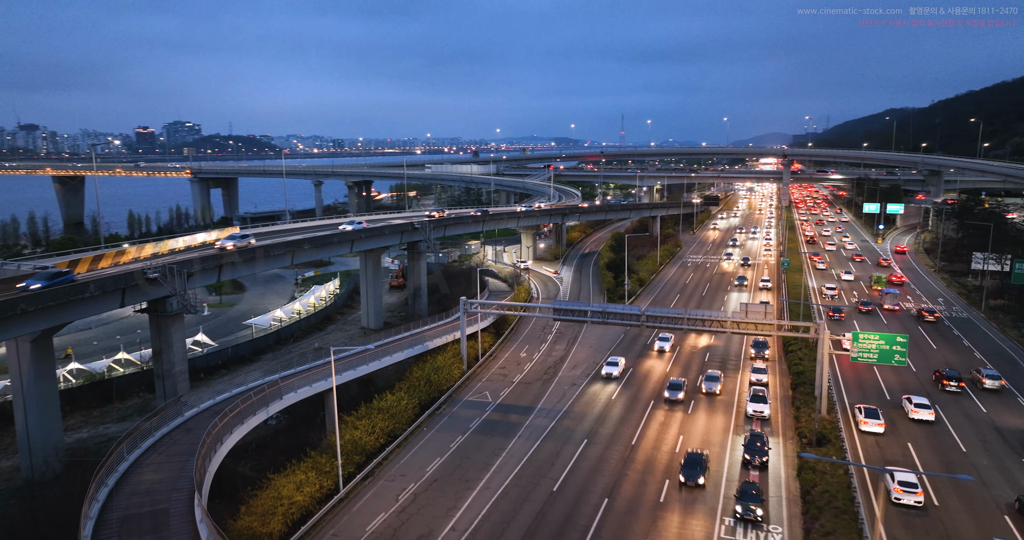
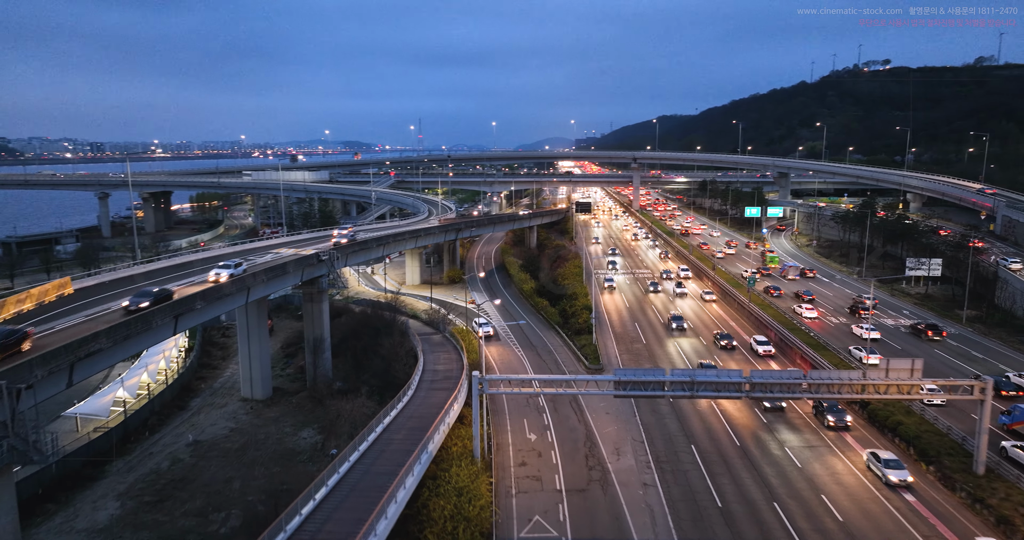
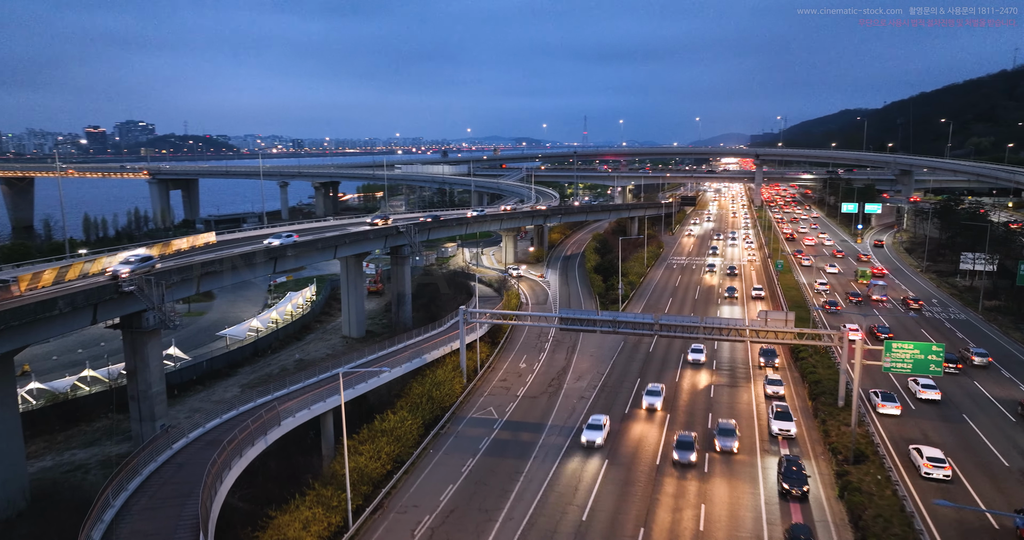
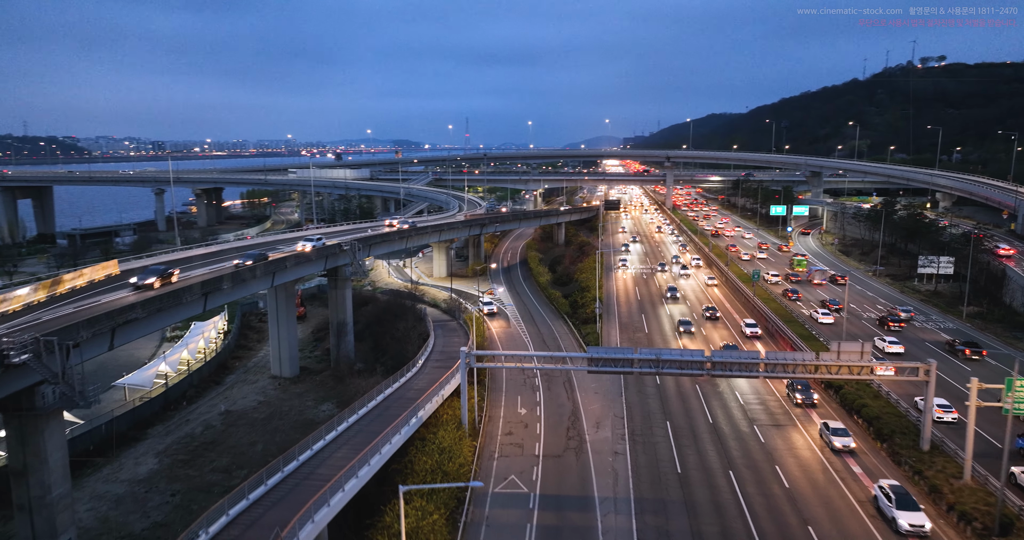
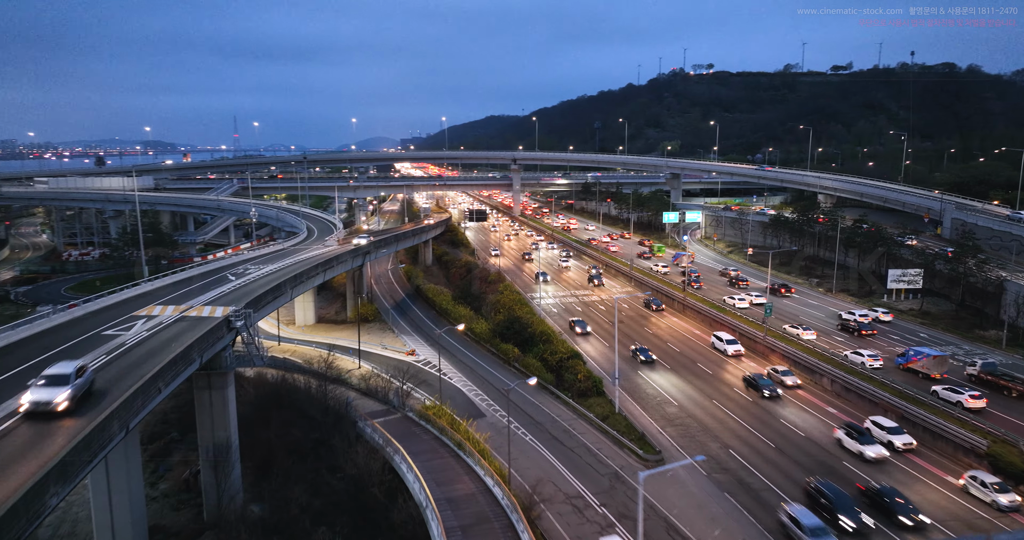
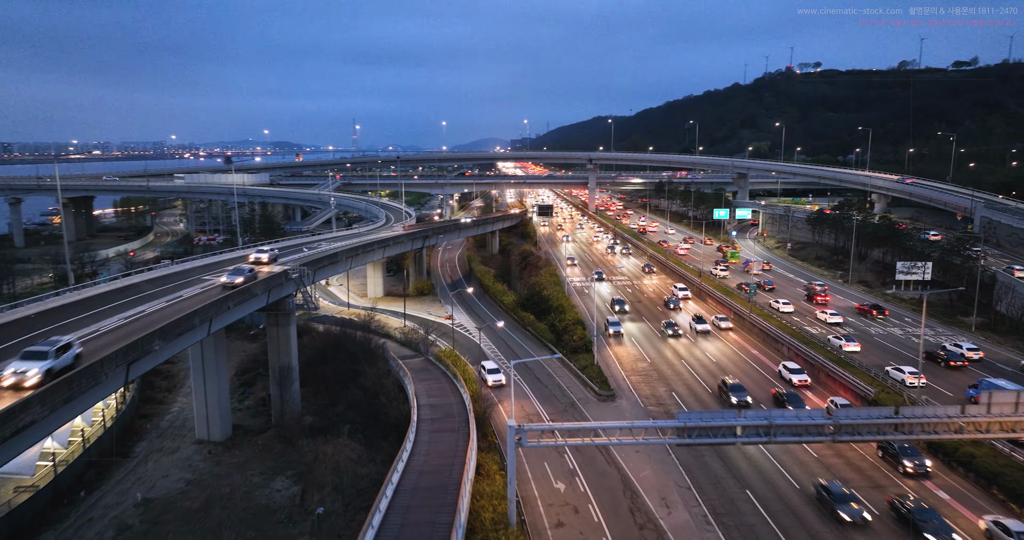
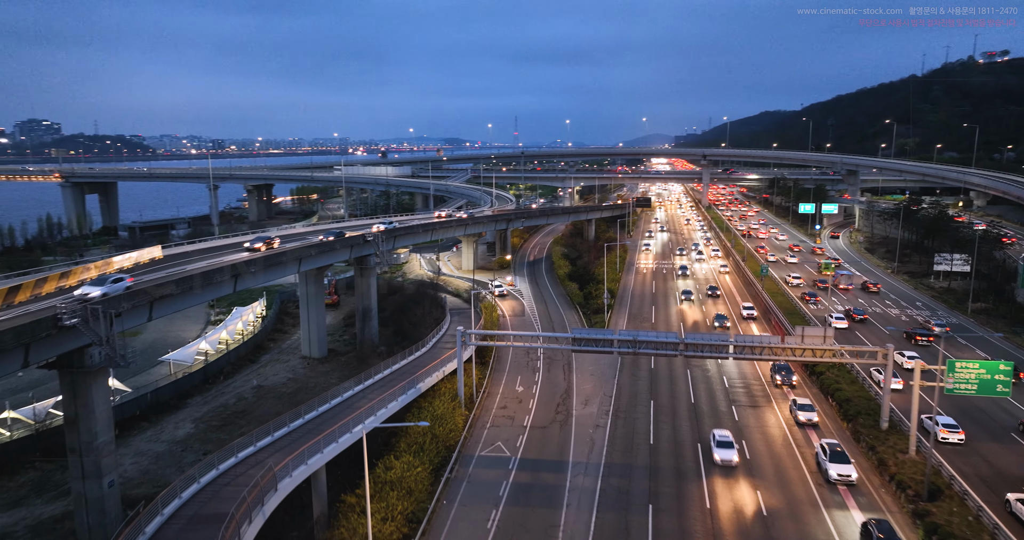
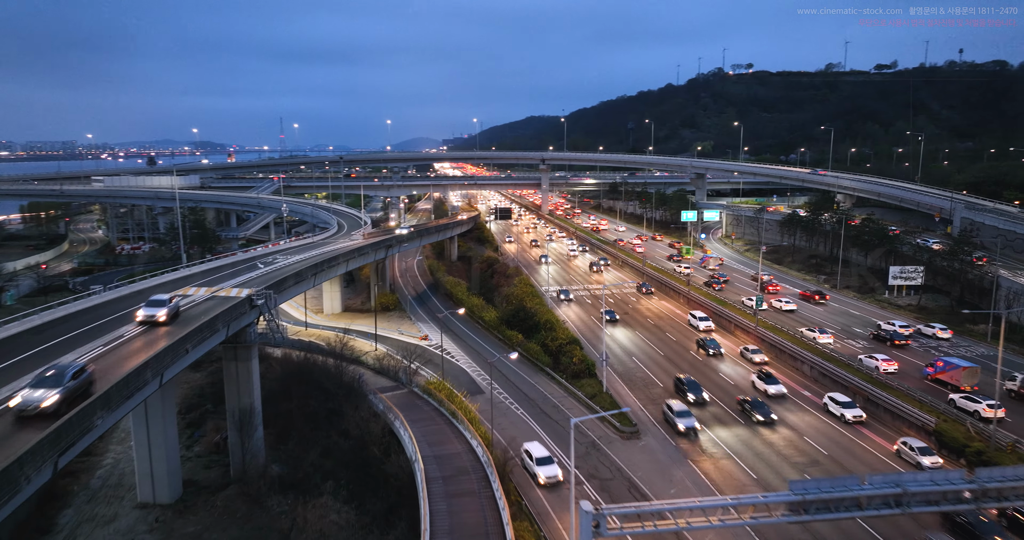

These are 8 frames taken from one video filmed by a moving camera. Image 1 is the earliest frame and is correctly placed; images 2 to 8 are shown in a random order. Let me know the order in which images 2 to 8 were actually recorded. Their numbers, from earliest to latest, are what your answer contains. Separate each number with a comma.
3, 7, 4, 2, 6, 8, 5
